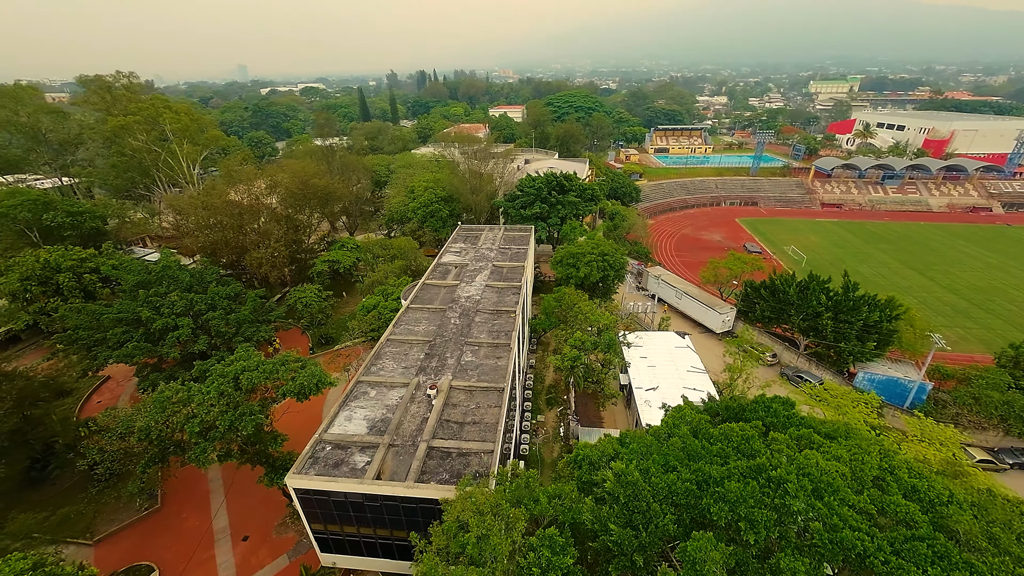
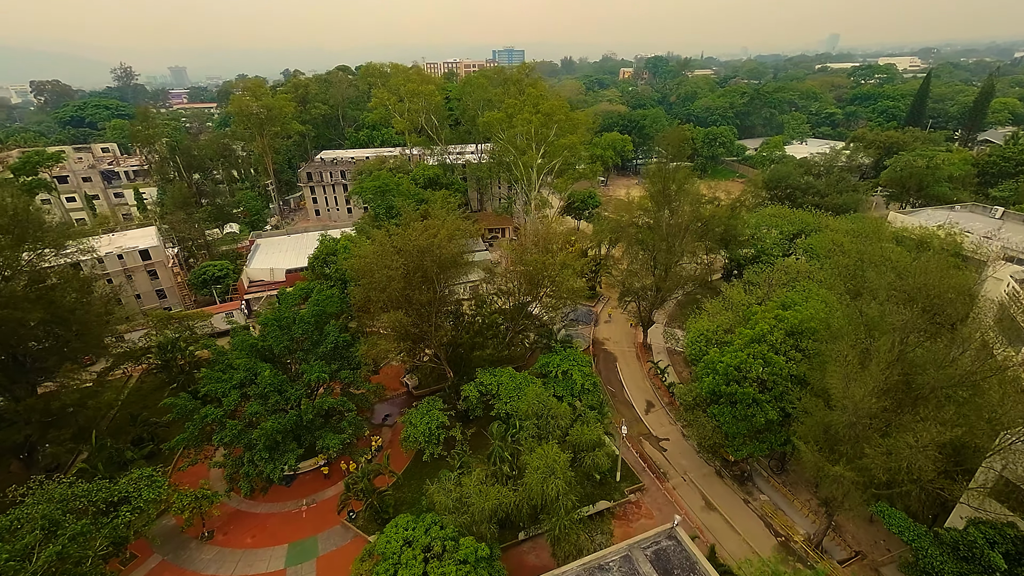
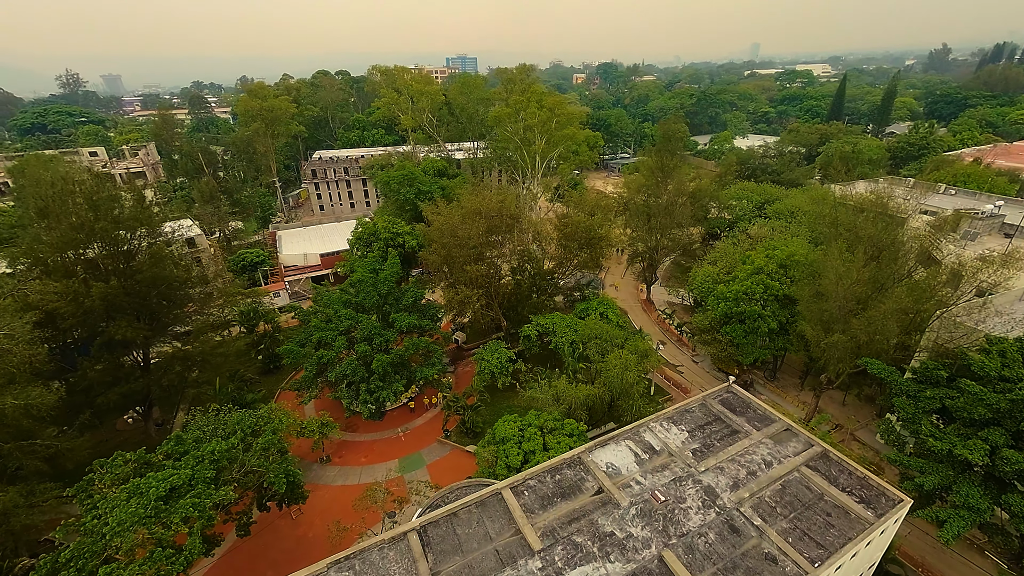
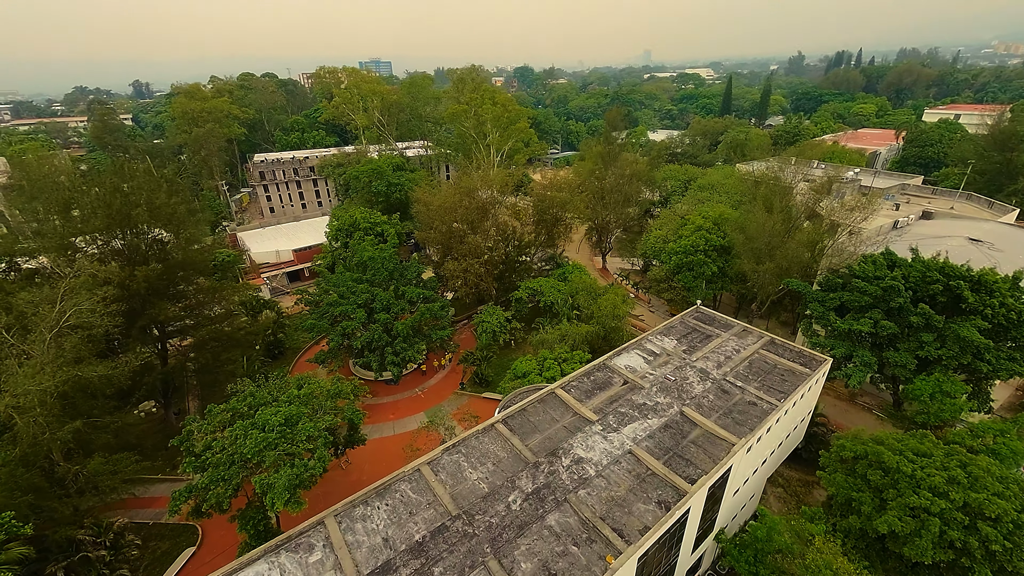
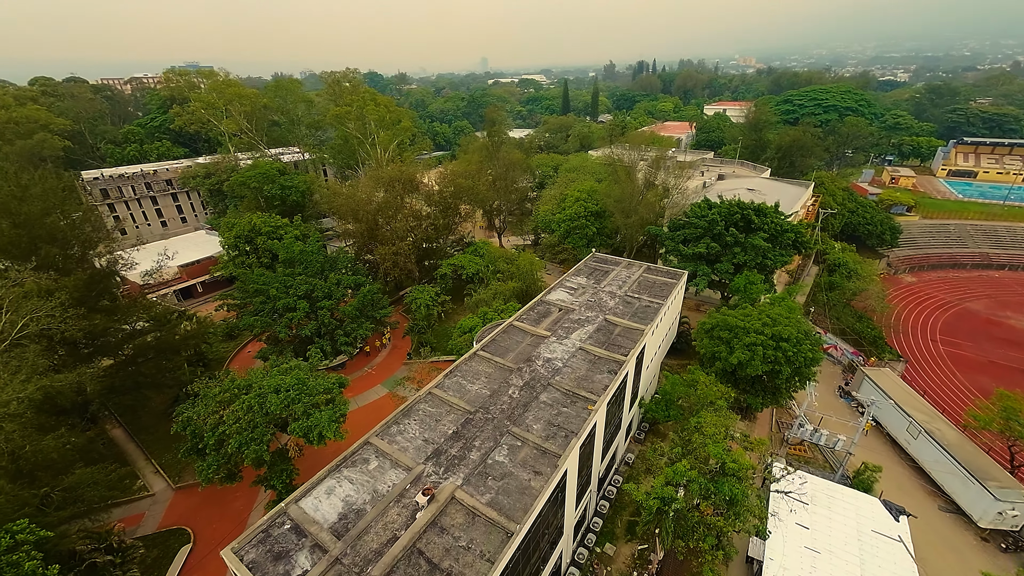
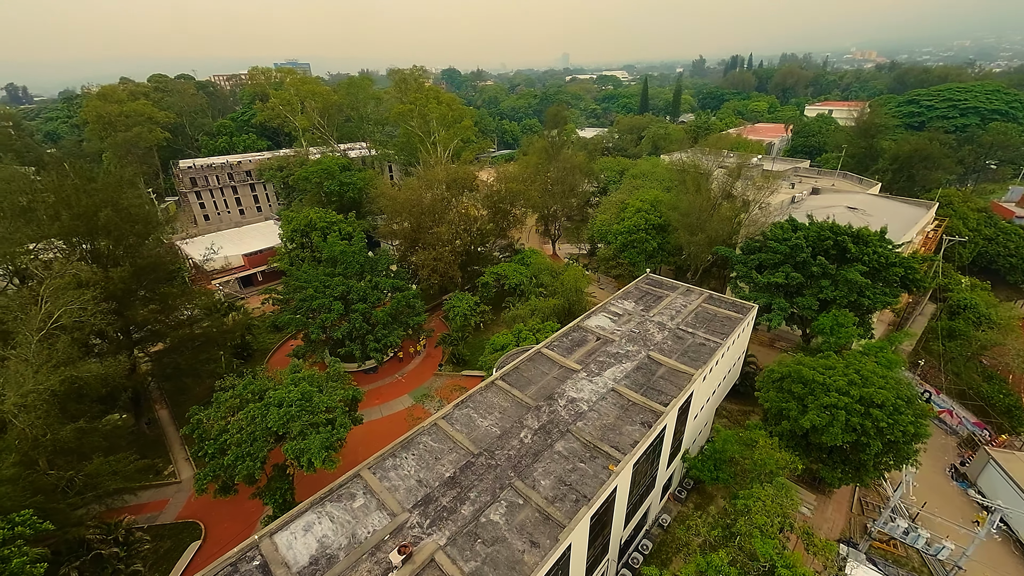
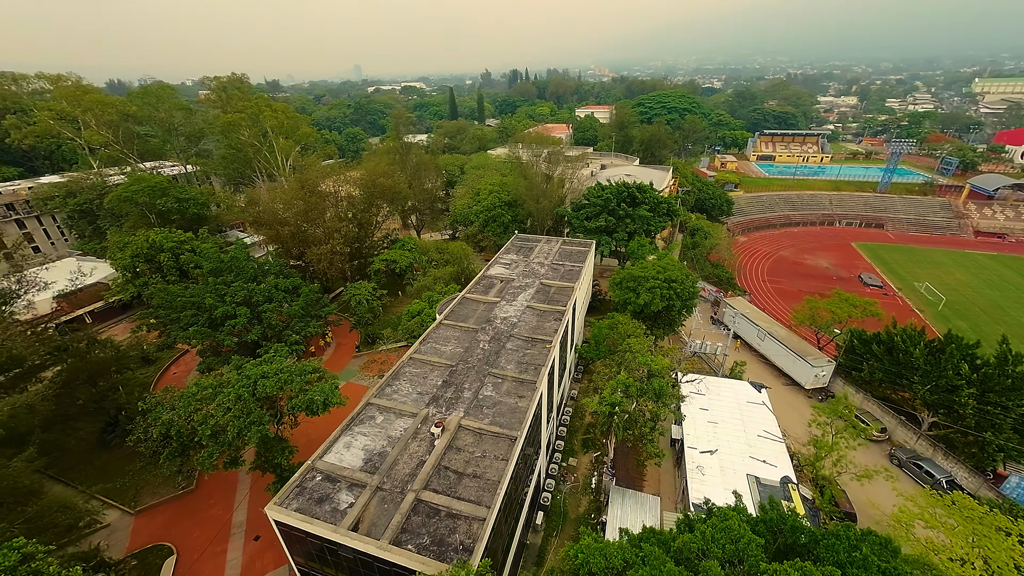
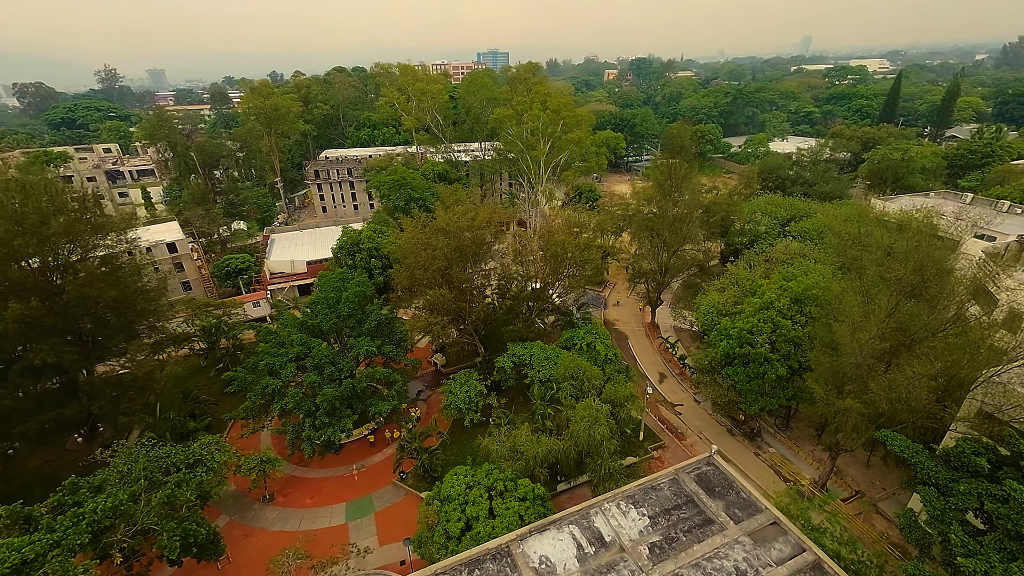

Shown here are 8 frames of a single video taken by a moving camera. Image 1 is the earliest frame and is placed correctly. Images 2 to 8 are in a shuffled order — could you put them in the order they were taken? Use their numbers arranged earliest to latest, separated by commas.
7, 5, 6, 4, 3, 8, 2
